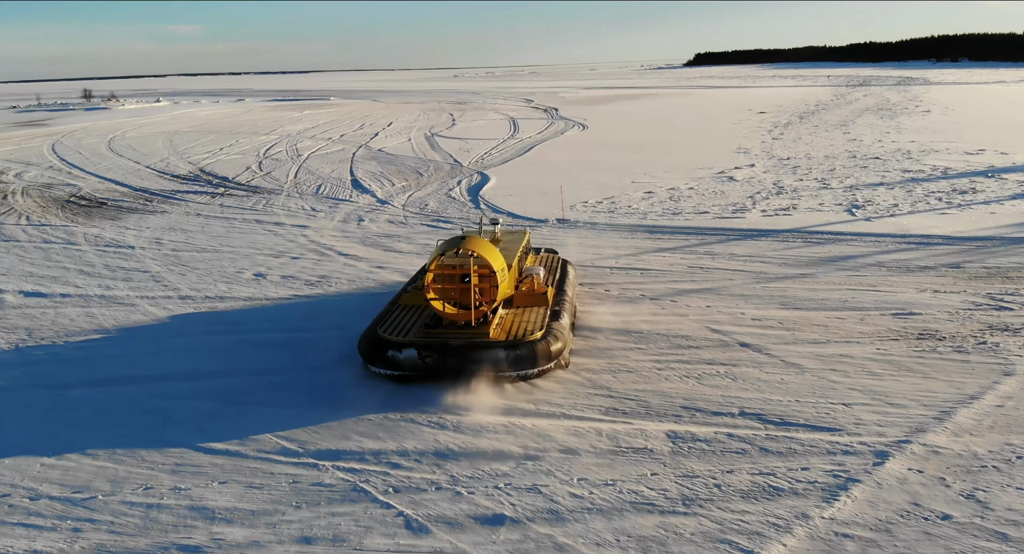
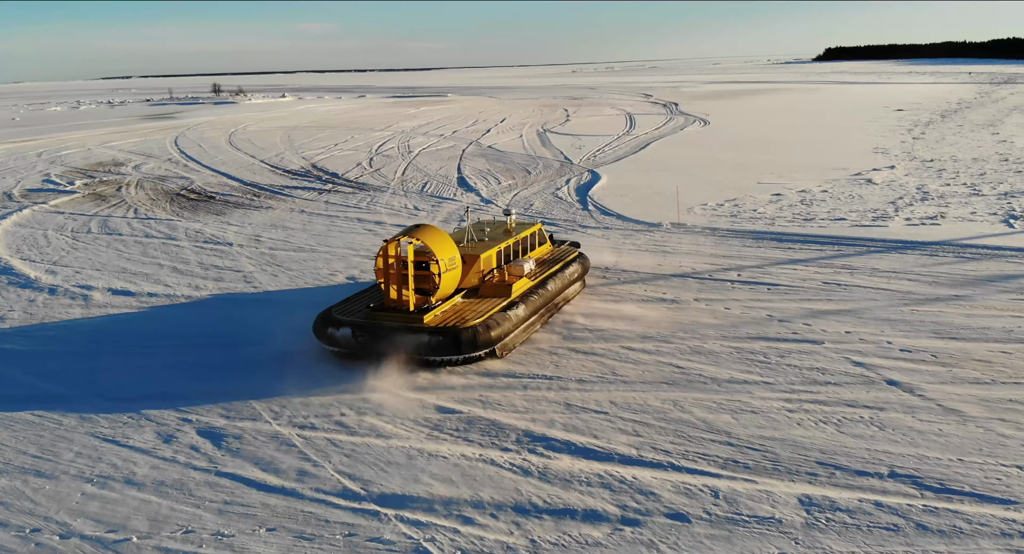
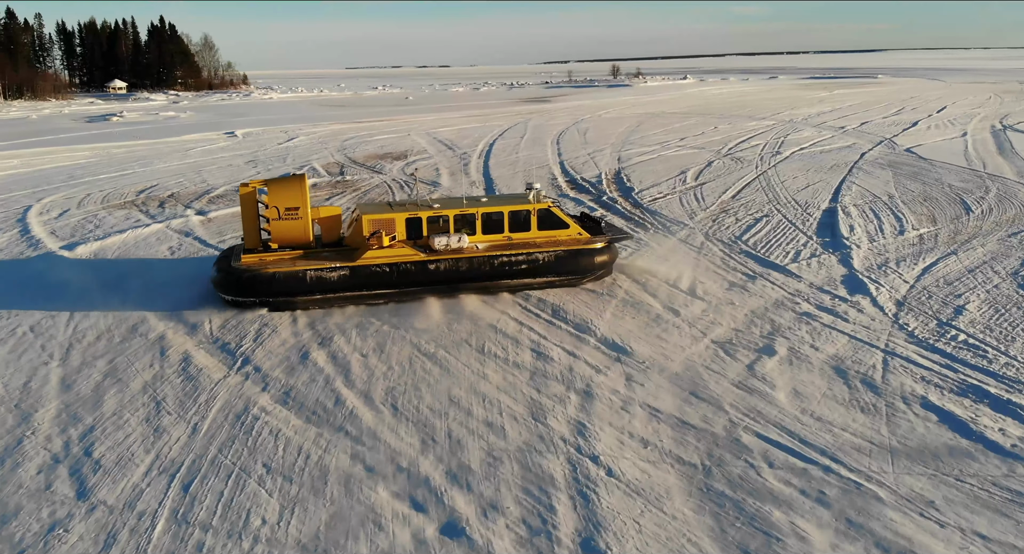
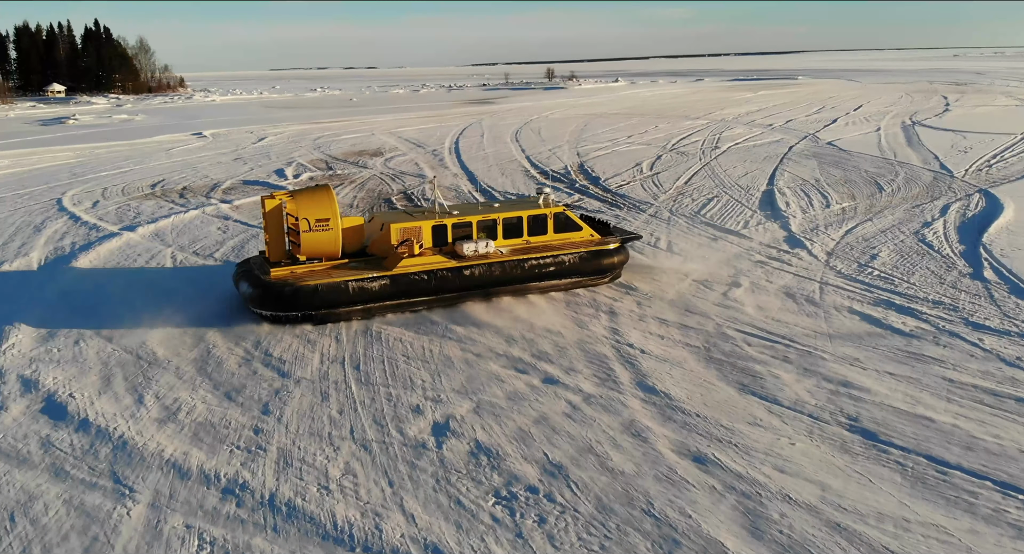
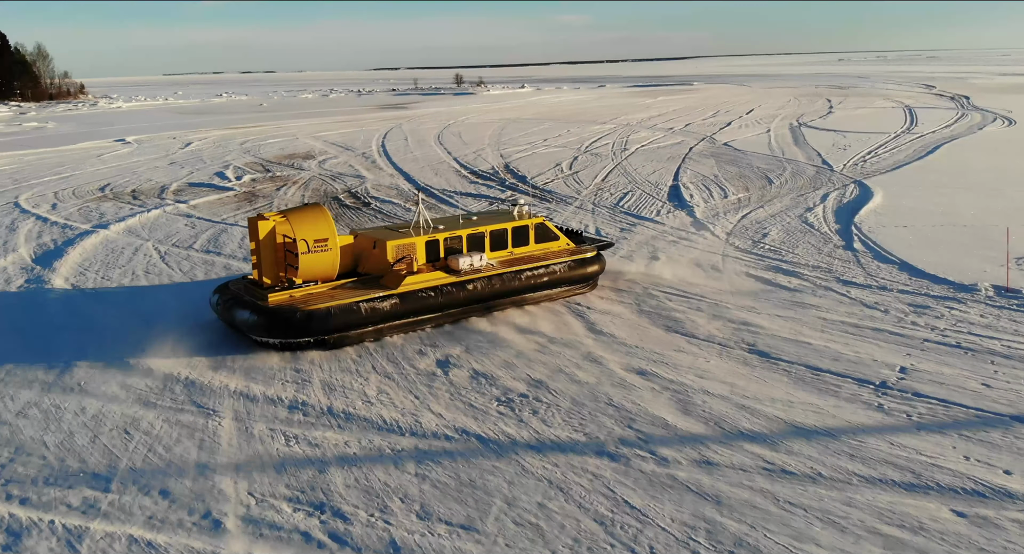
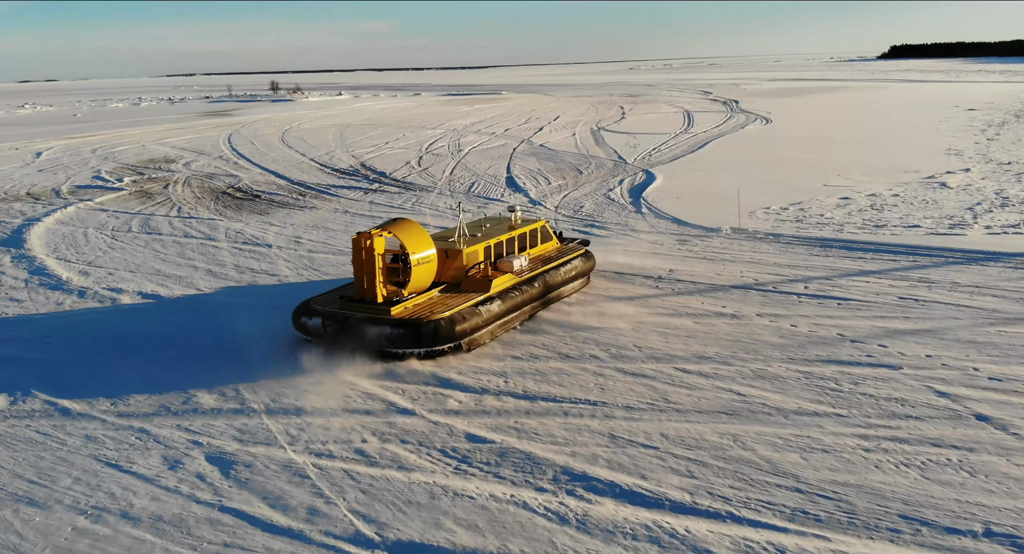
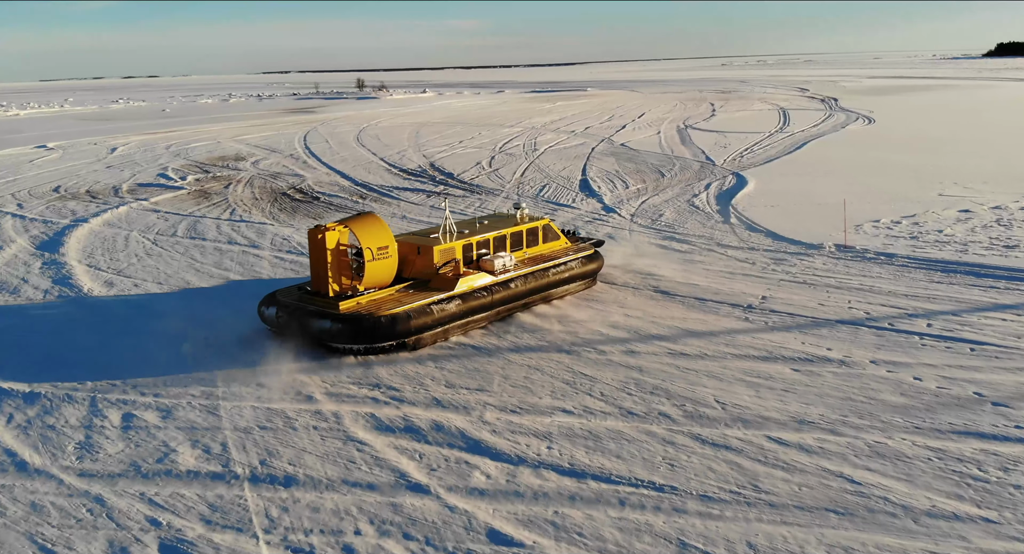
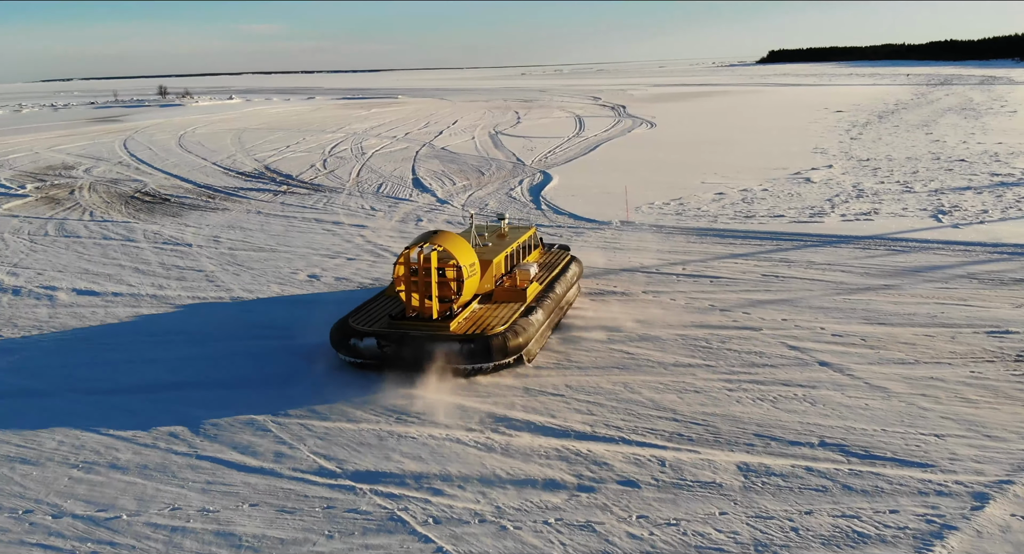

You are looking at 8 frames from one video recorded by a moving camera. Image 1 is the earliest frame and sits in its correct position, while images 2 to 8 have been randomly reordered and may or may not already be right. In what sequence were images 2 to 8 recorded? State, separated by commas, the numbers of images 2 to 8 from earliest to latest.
8, 2, 6, 7, 5, 4, 3
